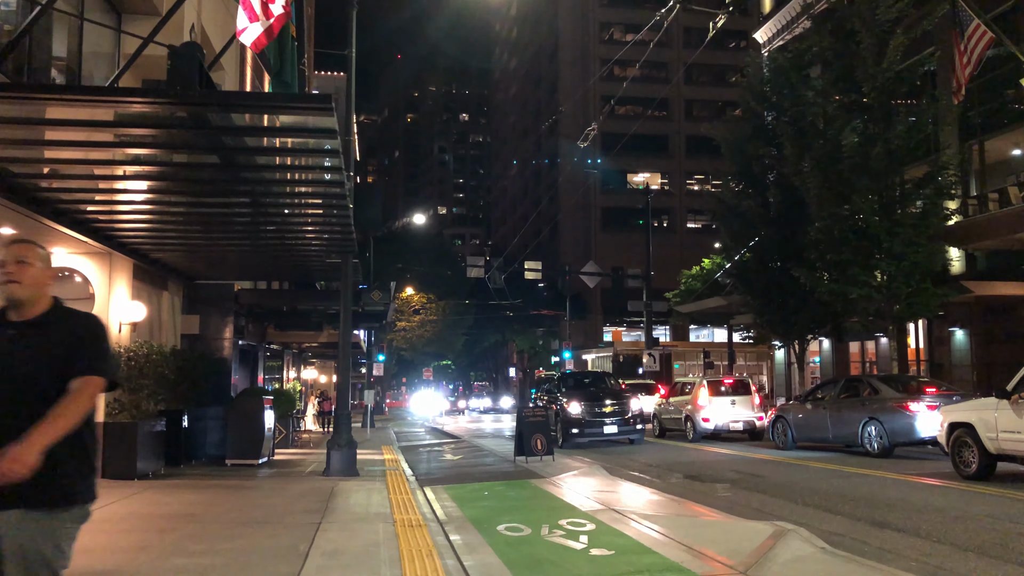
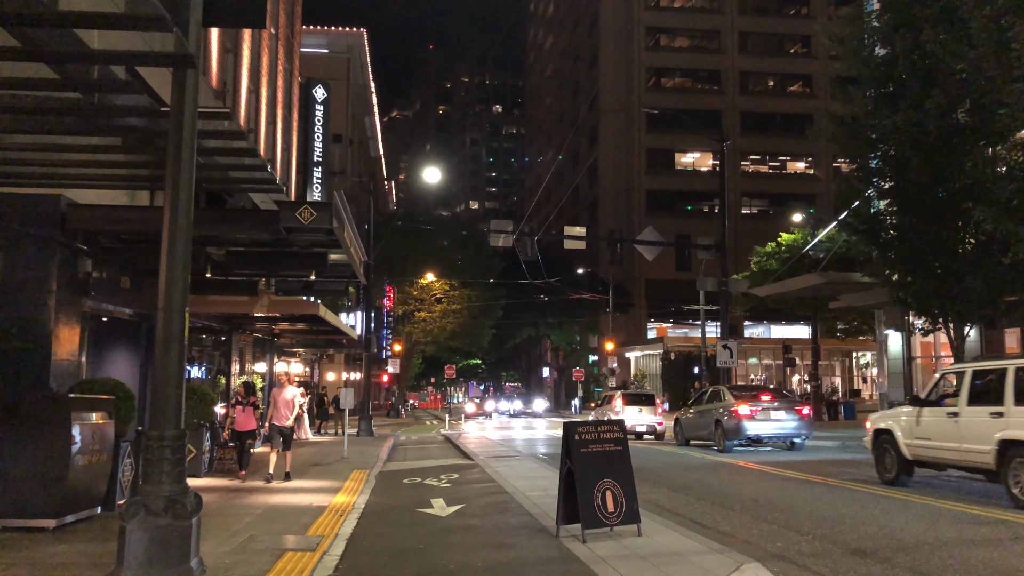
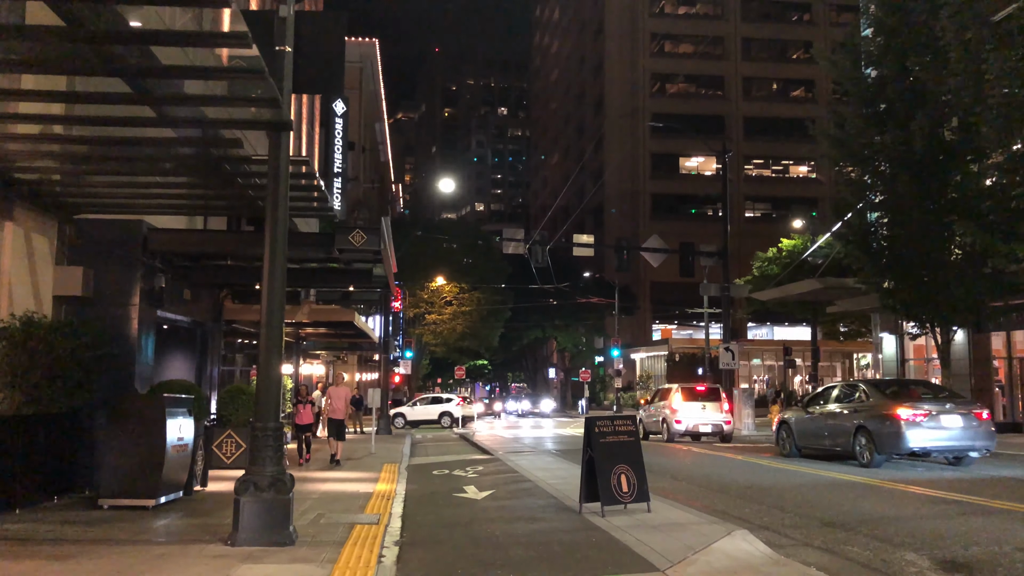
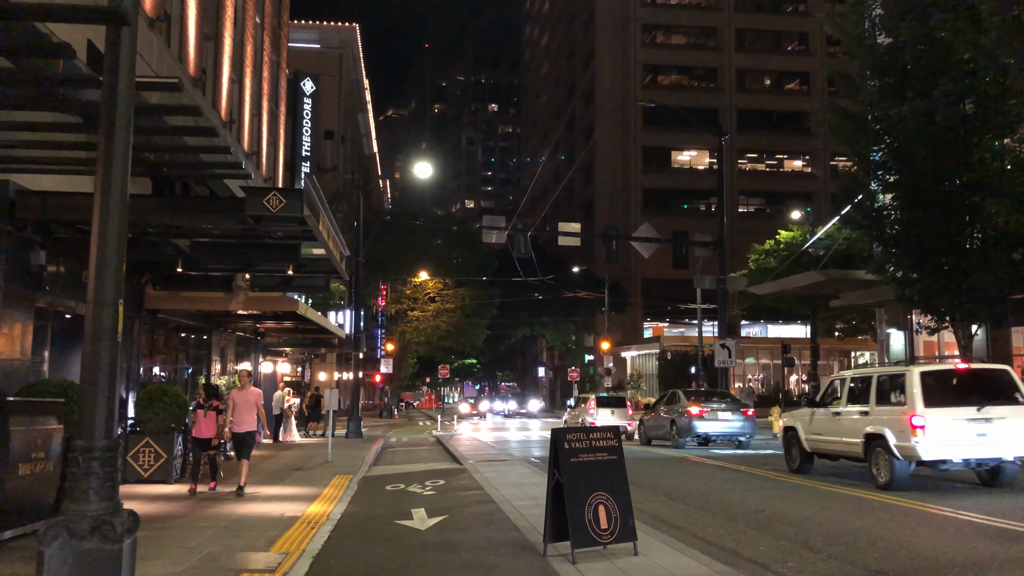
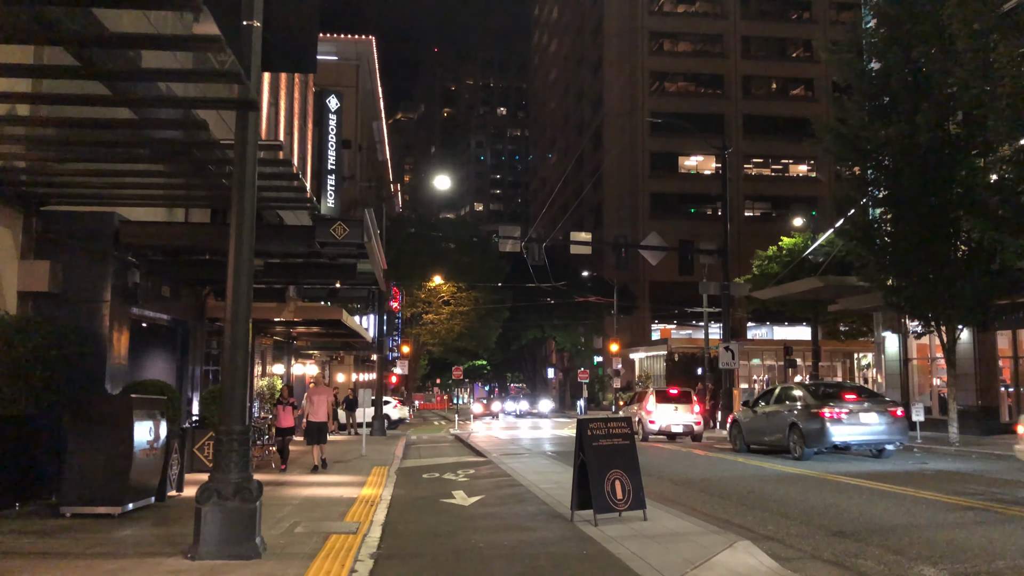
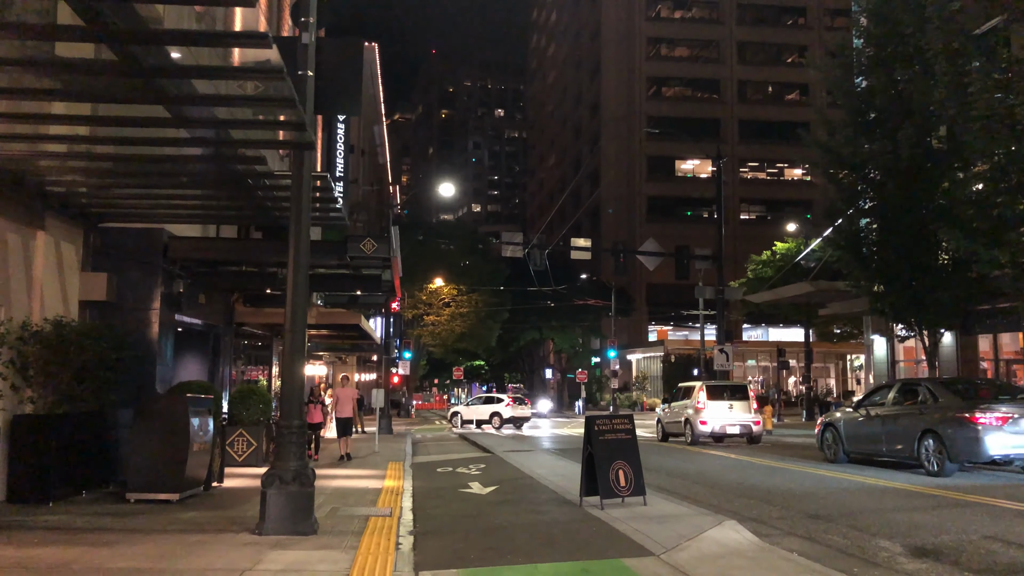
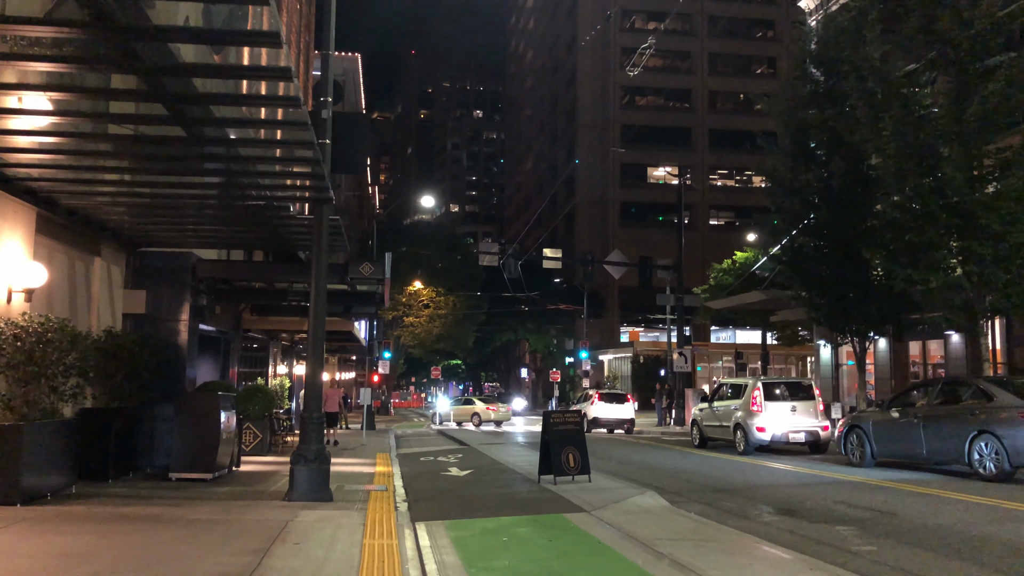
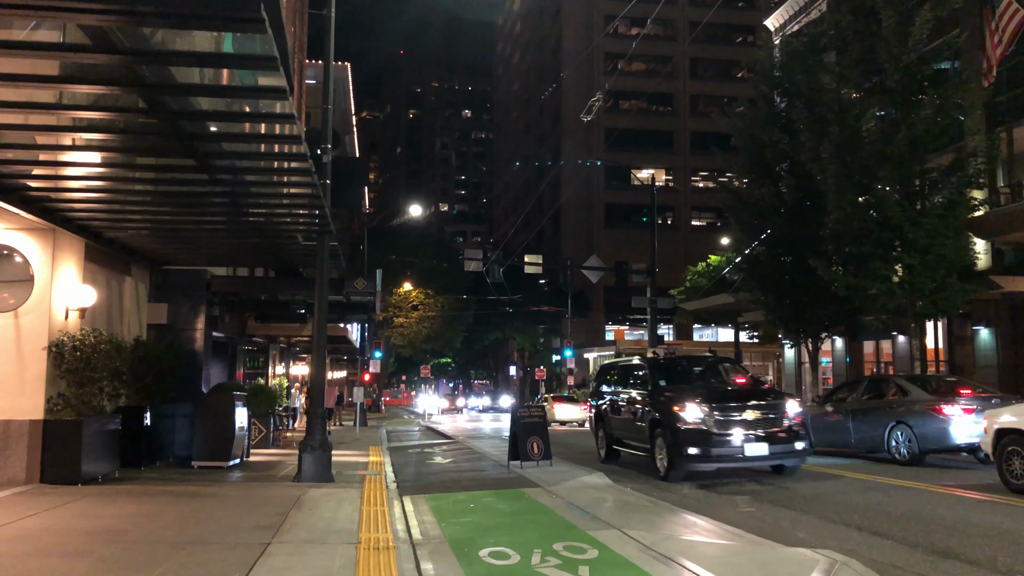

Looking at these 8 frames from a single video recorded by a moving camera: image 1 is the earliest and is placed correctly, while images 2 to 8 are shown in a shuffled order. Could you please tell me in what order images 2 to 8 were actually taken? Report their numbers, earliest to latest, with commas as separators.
8, 7, 6, 3, 5, 2, 4
